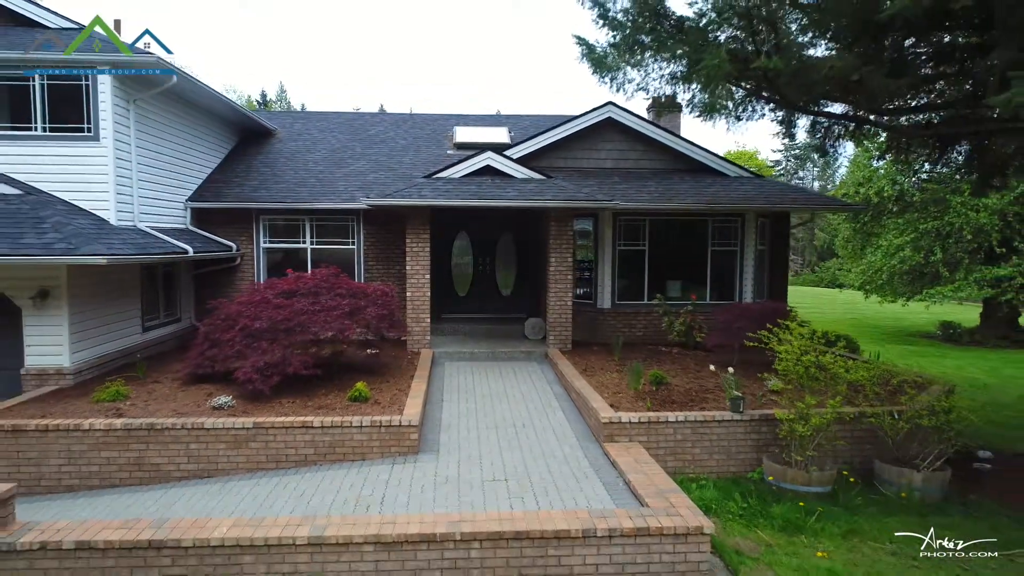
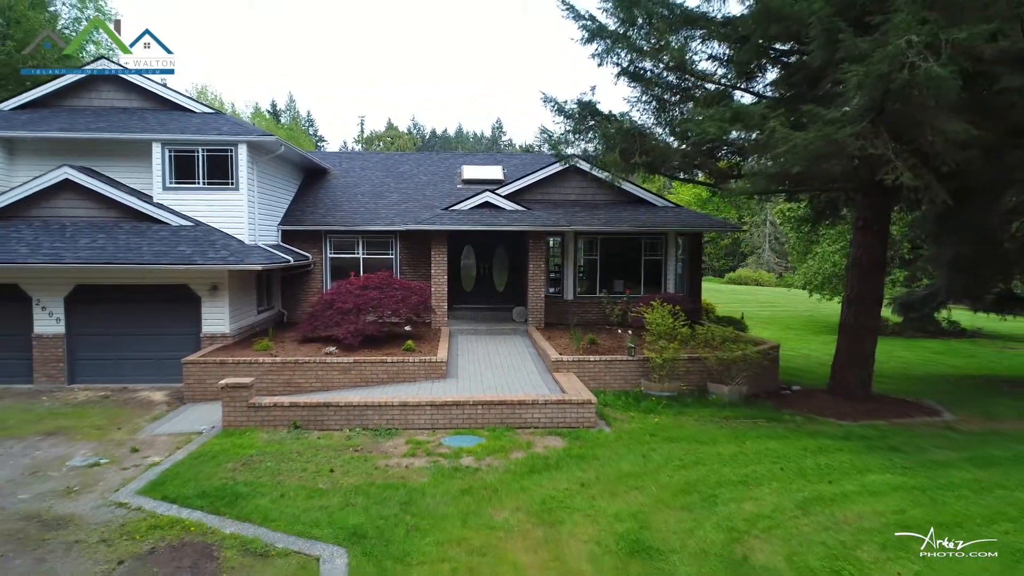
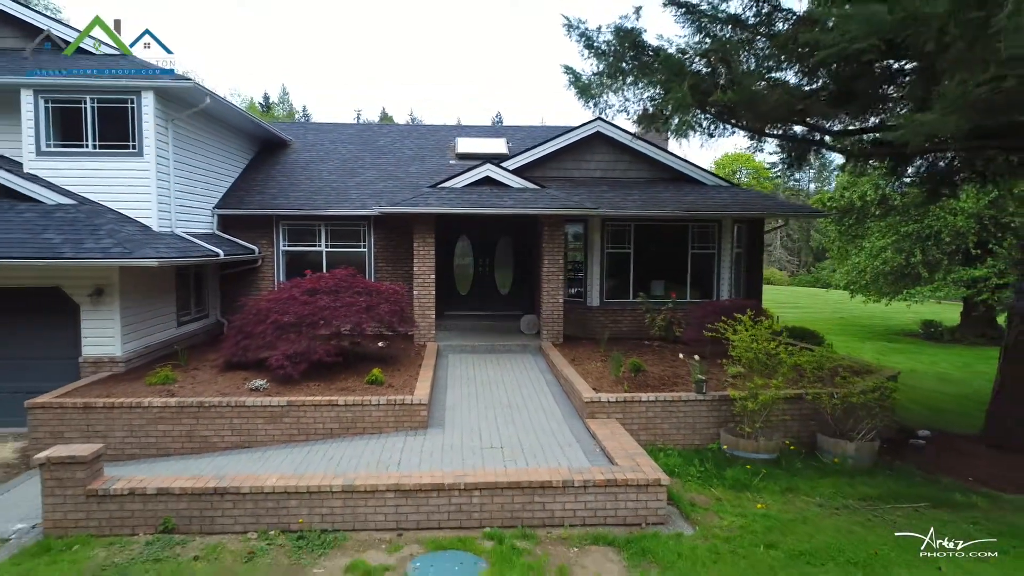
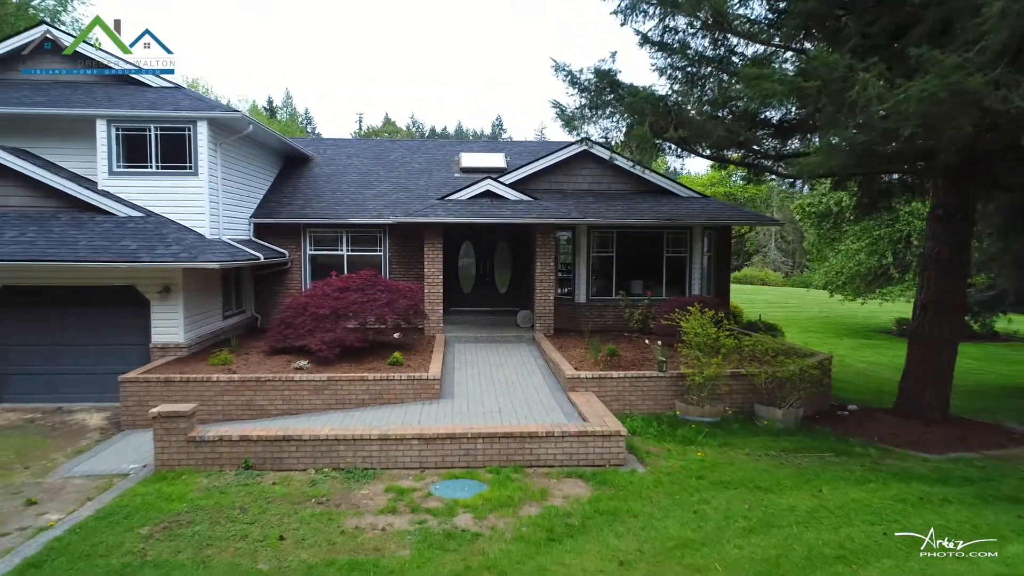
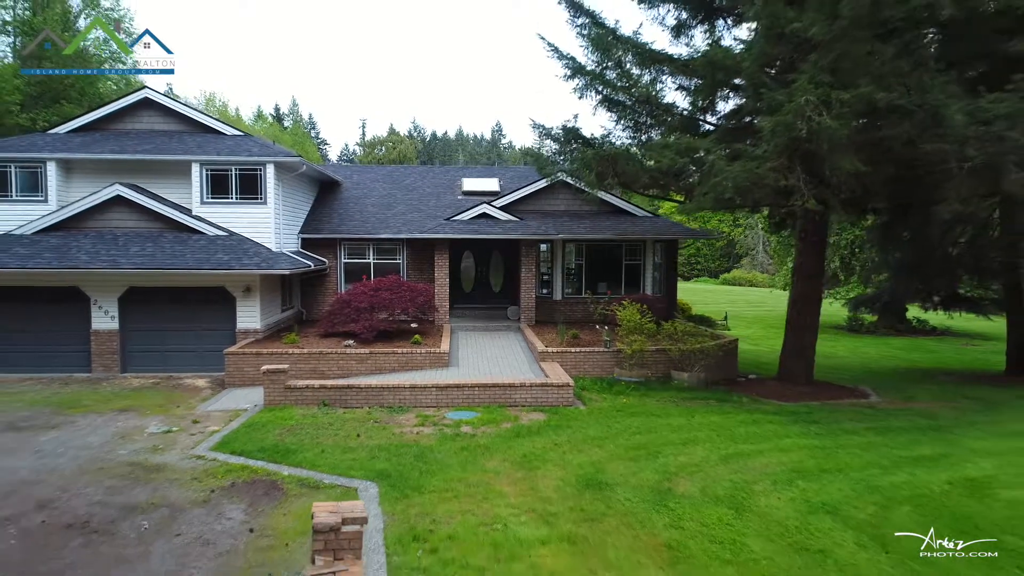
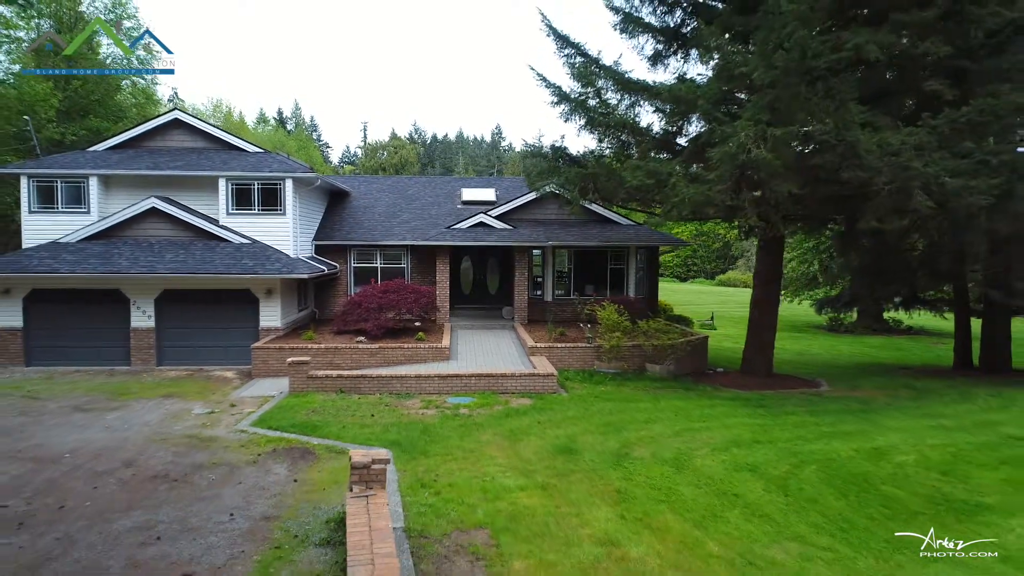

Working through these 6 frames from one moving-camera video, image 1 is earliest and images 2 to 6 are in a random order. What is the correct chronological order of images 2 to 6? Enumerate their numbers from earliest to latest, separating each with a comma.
3, 4, 2, 5, 6
